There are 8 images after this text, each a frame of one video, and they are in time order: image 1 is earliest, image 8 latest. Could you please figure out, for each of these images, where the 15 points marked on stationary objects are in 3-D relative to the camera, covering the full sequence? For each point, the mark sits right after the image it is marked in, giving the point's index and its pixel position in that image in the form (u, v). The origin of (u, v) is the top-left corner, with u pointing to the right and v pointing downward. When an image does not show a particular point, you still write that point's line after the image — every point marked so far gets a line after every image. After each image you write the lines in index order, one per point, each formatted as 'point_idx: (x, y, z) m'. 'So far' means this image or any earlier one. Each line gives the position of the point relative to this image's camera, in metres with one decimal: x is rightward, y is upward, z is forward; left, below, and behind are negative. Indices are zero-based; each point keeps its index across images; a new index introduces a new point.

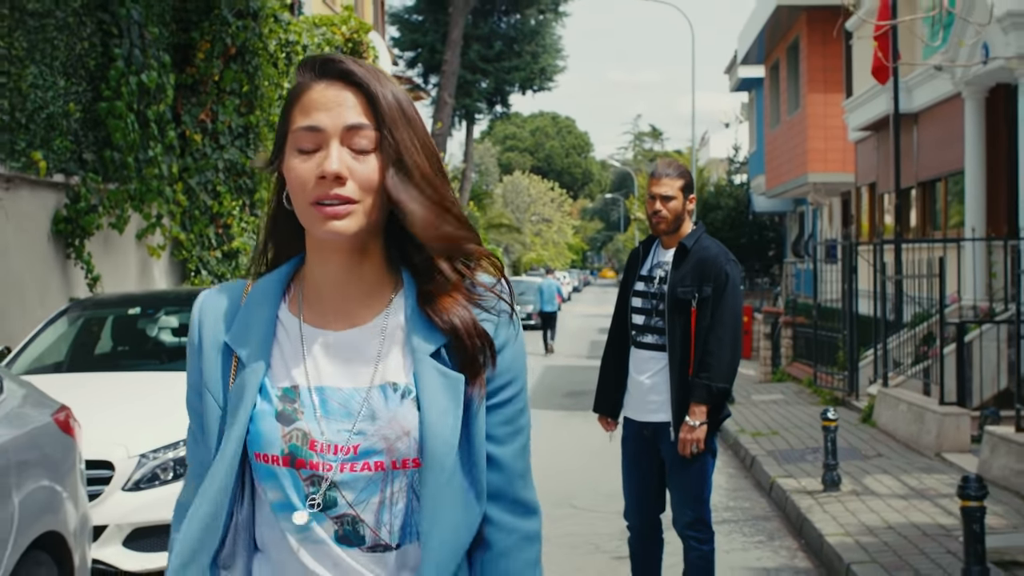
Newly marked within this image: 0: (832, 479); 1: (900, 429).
0: (+1.6, -1.0, +8.5) m
1: (+2.6, -0.9, +11.1) m
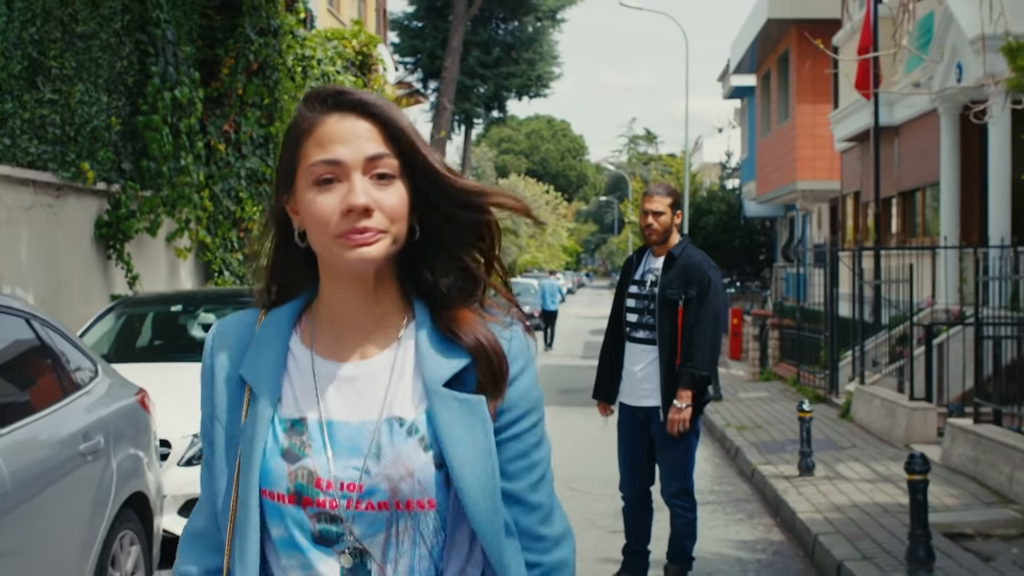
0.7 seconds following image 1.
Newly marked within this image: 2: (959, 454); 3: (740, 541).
0: (+1.7, -1.0, +9.4) m
1: (+2.6, -1.0, +11.9) m
2: (+2.6, -0.9, +9.5) m
3: (+1.1, -1.2, +7.8) m
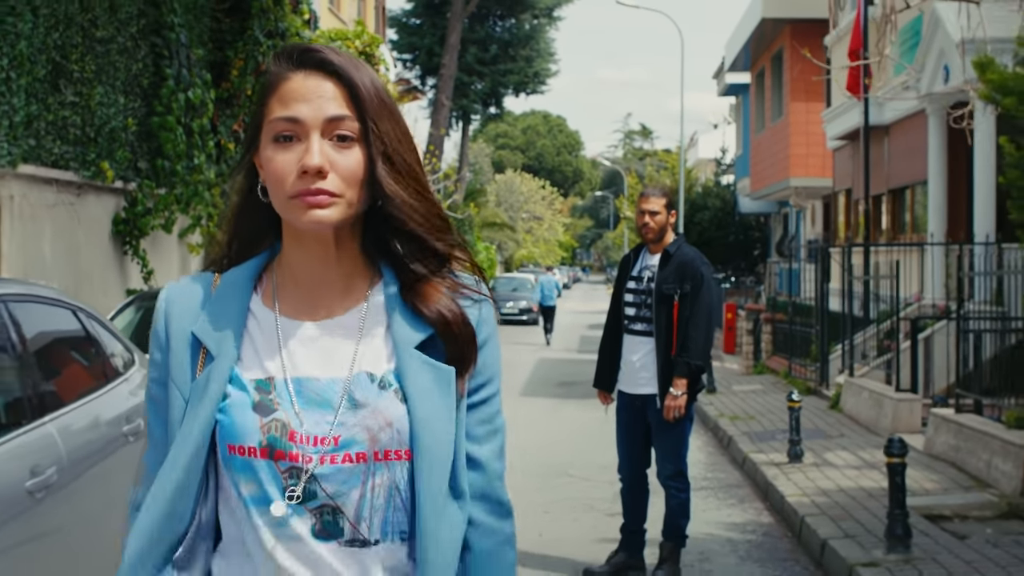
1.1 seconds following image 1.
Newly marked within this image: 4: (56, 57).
0: (+1.7, -1.0, +9.8) m
1: (+2.6, -0.9, +12.4) m
2: (+2.6, -0.9, +9.9) m
3: (+1.1, -1.2, +8.2) m
4: (-2.7, +1.3, +9.6) m
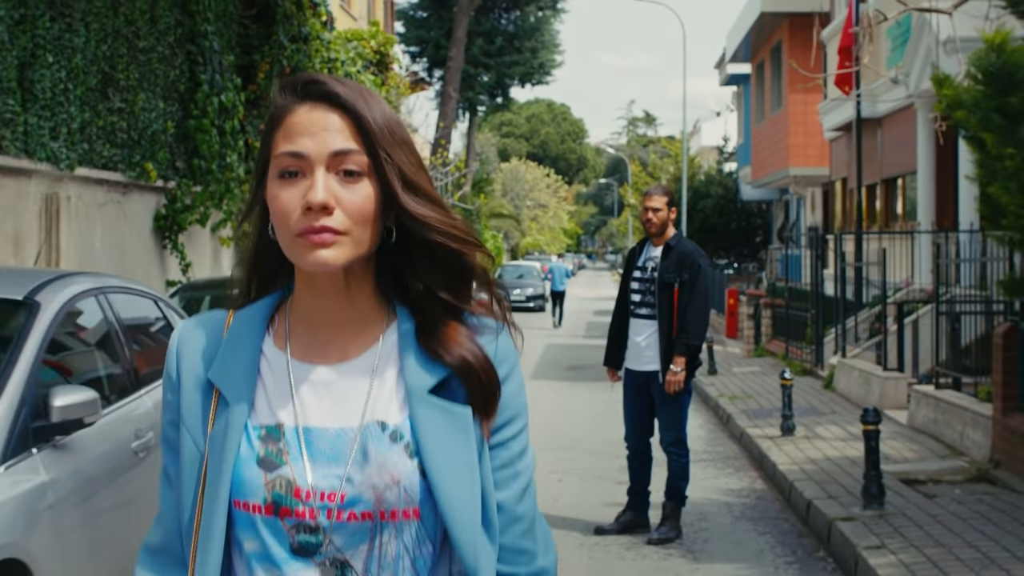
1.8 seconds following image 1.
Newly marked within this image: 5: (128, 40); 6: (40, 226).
0: (+1.8, -0.9, +10.6) m
1: (+2.7, -0.8, +13.2) m
2: (+2.7, -0.8, +10.7) m
3: (+1.2, -1.1, +9.1) m
4: (-2.6, +1.4, +10.5) m
5: (-2.5, +1.6, +10.9) m
6: (-2.7, +0.4, +9.5) m
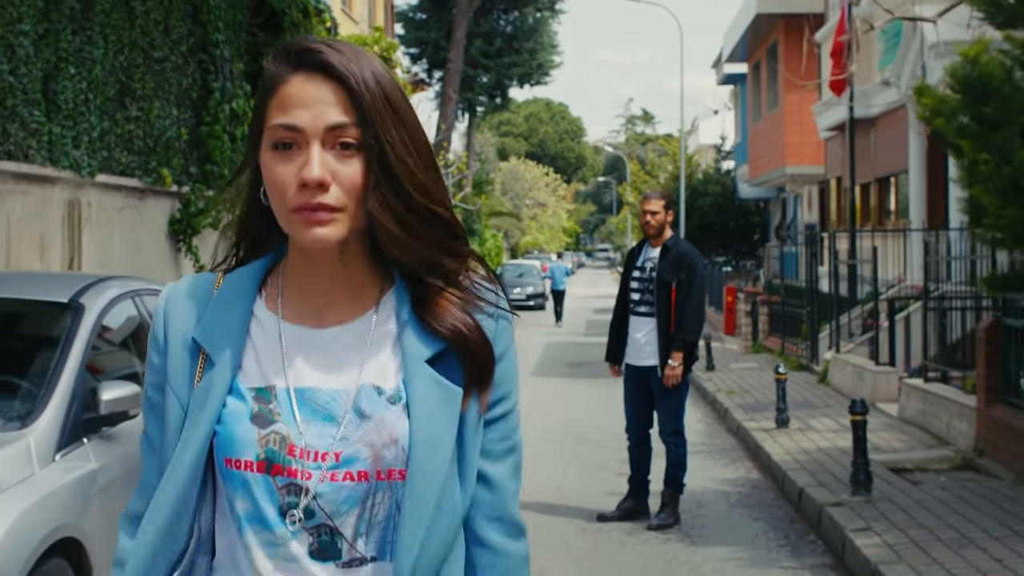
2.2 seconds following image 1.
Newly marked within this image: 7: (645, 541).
0: (+1.8, -0.9, +11.0) m
1: (+2.8, -0.8, +13.6) m
2: (+2.7, -0.8, +11.1) m
3: (+1.2, -1.1, +9.5) m
4: (-2.6, +1.4, +10.9) m
5: (-2.5, +1.6, +11.3) m
6: (-2.7, +0.3, +9.9) m
7: (+0.6, -1.2, +7.5) m
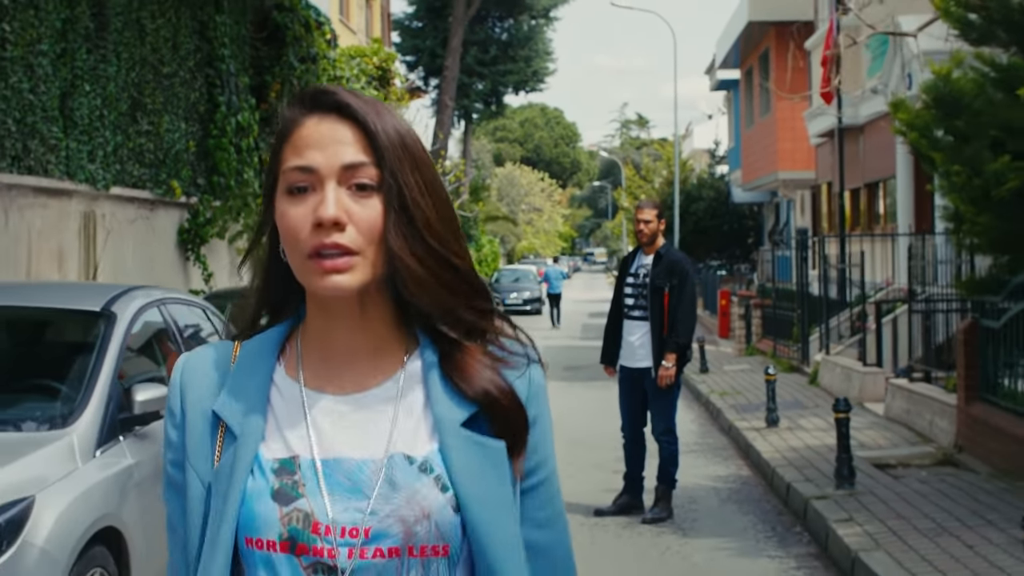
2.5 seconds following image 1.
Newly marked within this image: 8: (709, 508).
0: (+1.8, -0.9, +11.4) m
1: (+2.7, -0.8, +14.0) m
2: (+2.7, -0.8, +11.6) m
3: (+1.2, -1.1, +9.9) m
4: (-2.6, +1.3, +11.3) m
5: (-2.5, +1.6, +11.7) m
6: (-2.7, +0.3, +10.3) m
7: (+0.6, -1.2, +7.9) m
8: (+1.0, -1.1, +8.6) m
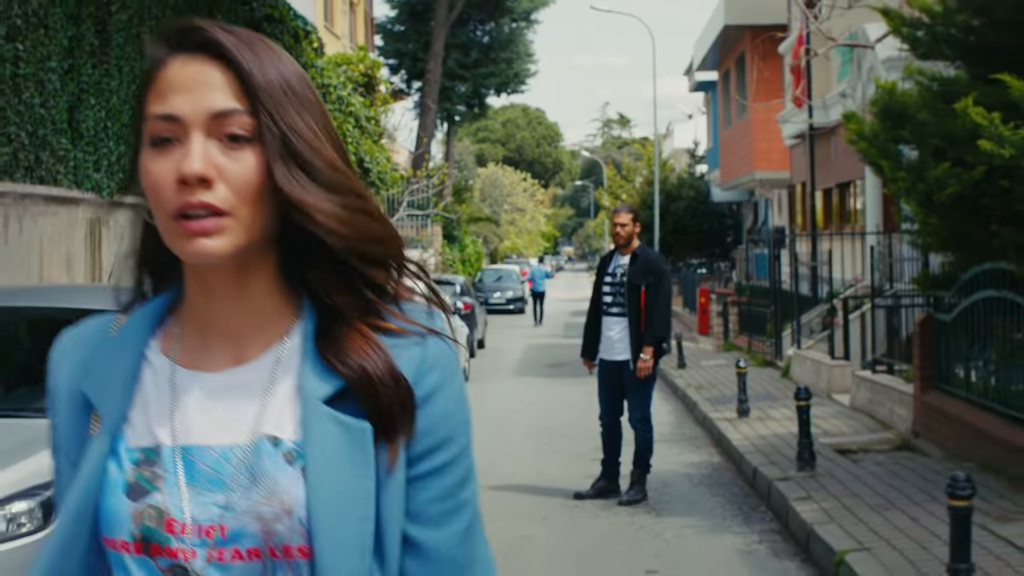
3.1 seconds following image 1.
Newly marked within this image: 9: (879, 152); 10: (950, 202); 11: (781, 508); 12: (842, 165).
0: (+1.7, -0.9, +12.1) m
1: (+2.6, -0.8, +14.7) m
2: (+2.6, -0.8, +12.2) m
3: (+1.1, -1.1, +10.5) m
4: (-2.7, +1.3, +11.9) m
5: (-2.7, +1.6, +12.3) m
6: (-2.8, +0.3, +10.9) m
7: (+0.5, -1.2, +8.5) m
8: (+0.9, -1.1, +9.3) m
9: (+1.8, +0.6, +7.9) m
10: (+2.0, +0.4, +7.7) m
11: (+1.3, -1.1, +8.0) m
12: (+3.9, +1.5, +19.5) m
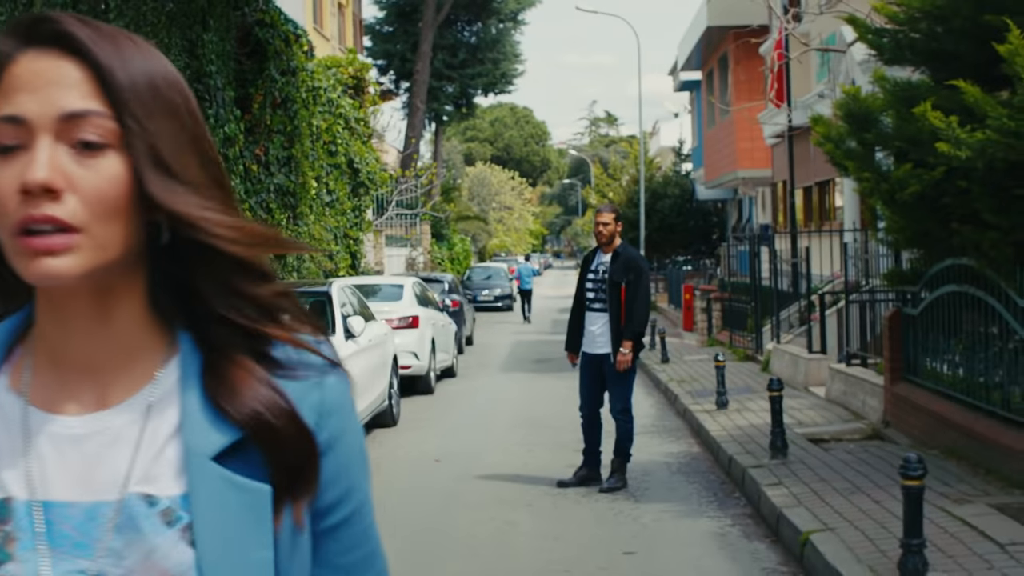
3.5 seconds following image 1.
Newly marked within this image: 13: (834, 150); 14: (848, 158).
0: (+1.6, -0.9, +12.5) m
1: (+2.5, -0.8, +15.1) m
2: (+2.5, -0.8, +12.6) m
3: (+1.0, -1.1, +10.9) m
4: (-2.8, +1.3, +12.2) m
5: (-2.8, +1.6, +12.7) m
6: (-2.9, +0.3, +11.2) m
7: (+0.5, -1.2, +8.9) m
8: (+0.9, -1.1, +9.7) m
9: (+1.7, +0.7, +8.3) m
10: (+2.0, +0.4, +8.1) m
11: (+1.2, -1.0, +8.4) m
12: (+3.7, +1.5, +20.0) m
13: (+1.6, +0.7, +8.4) m
14: (+1.7, +0.6, +8.3) m
